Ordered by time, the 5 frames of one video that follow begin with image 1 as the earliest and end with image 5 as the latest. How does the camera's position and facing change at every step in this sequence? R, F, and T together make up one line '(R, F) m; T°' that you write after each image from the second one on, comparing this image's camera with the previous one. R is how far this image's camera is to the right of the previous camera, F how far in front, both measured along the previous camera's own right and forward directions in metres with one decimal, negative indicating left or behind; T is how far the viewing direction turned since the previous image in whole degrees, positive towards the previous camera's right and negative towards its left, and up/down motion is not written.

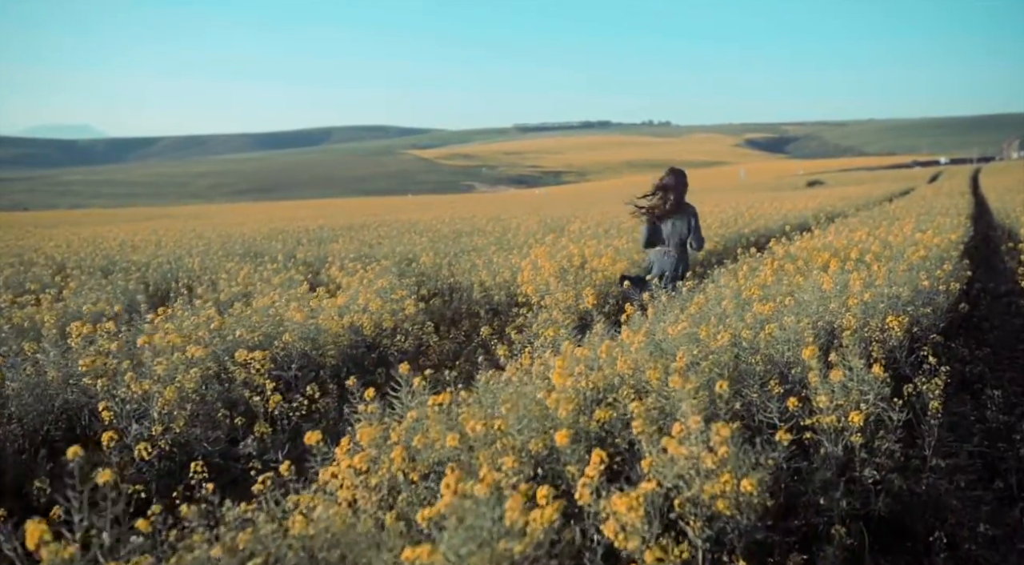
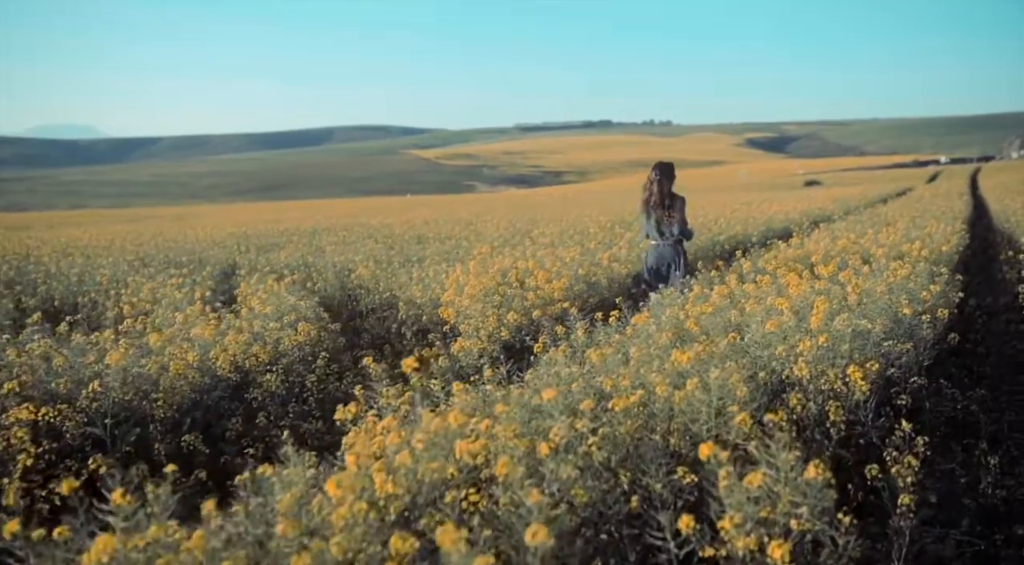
(+0.8, +1.2) m; 0°
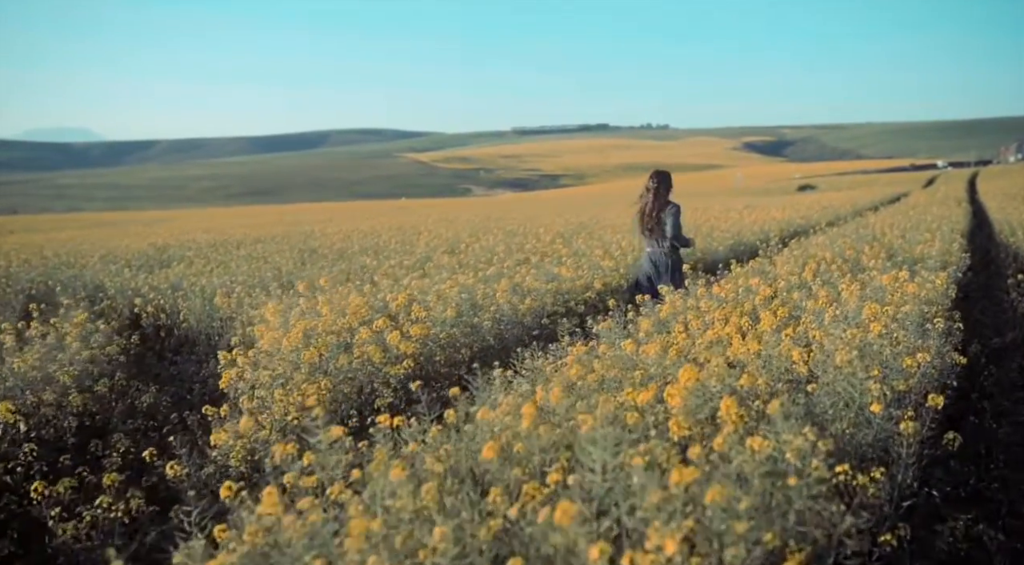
(+1.2, +2.1) m; 0°
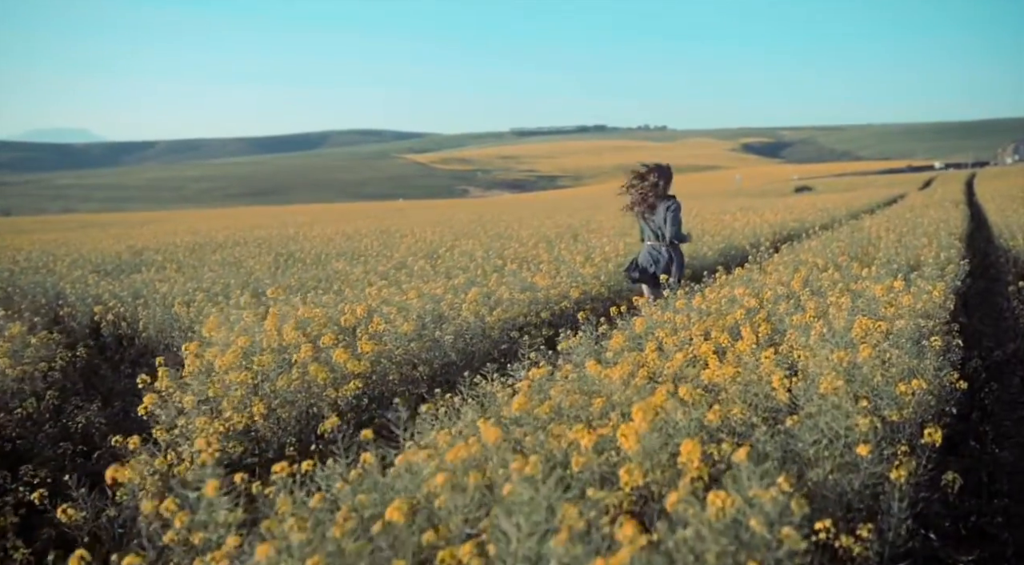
(+0.3, +0.5) m; 0°
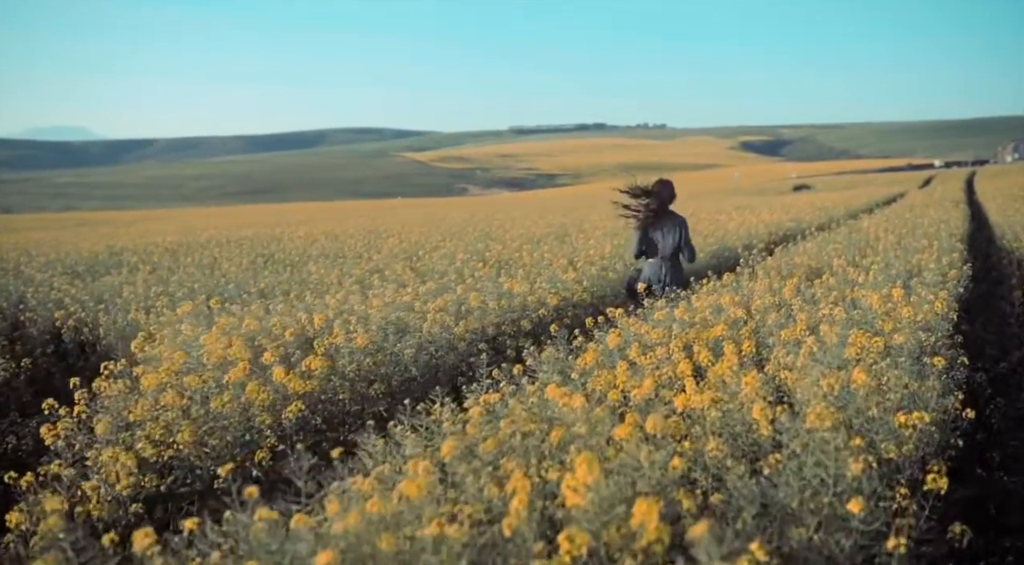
(+0.2, +0.5) m; 0°
